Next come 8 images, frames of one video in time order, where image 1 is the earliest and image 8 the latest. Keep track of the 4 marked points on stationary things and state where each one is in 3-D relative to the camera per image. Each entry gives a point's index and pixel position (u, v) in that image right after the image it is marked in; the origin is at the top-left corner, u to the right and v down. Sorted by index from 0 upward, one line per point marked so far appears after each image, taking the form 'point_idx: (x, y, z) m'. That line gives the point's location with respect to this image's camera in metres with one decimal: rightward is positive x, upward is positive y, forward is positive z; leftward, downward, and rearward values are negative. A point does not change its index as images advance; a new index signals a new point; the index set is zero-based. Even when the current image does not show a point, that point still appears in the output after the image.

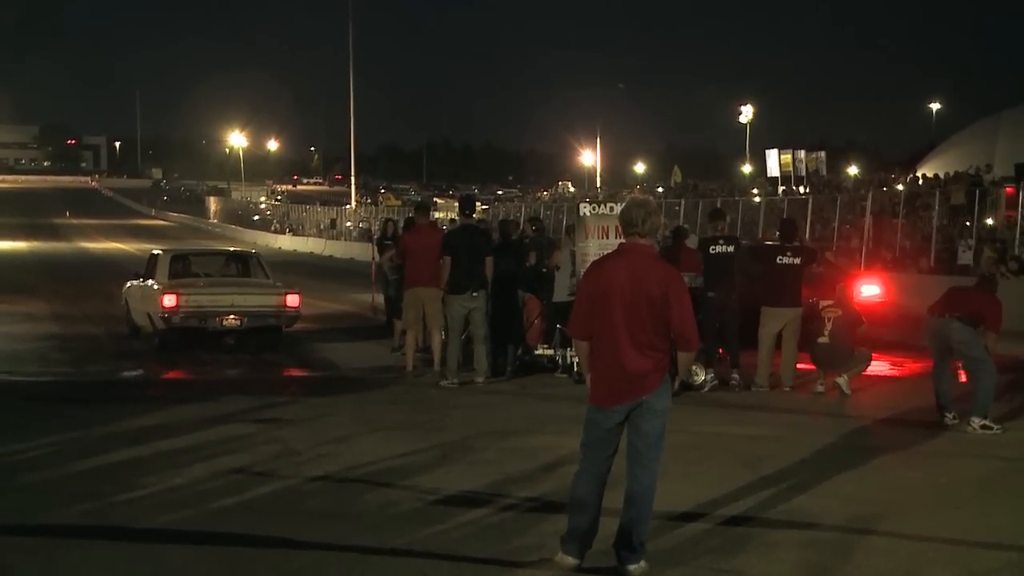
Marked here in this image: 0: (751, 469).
0: (+1.0, -0.7, +9.3) m
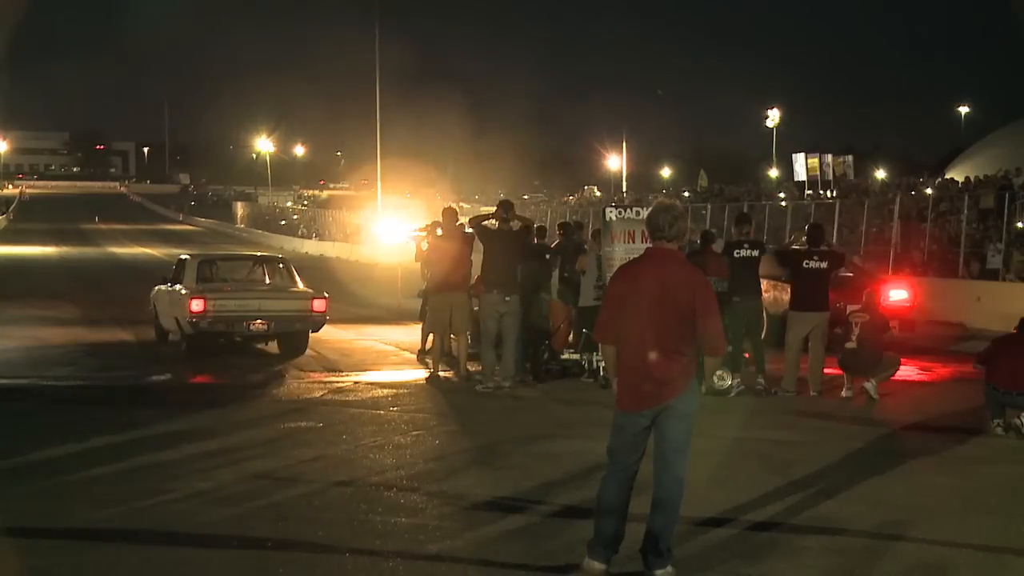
0: (+1.1, -0.7, +9.3) m
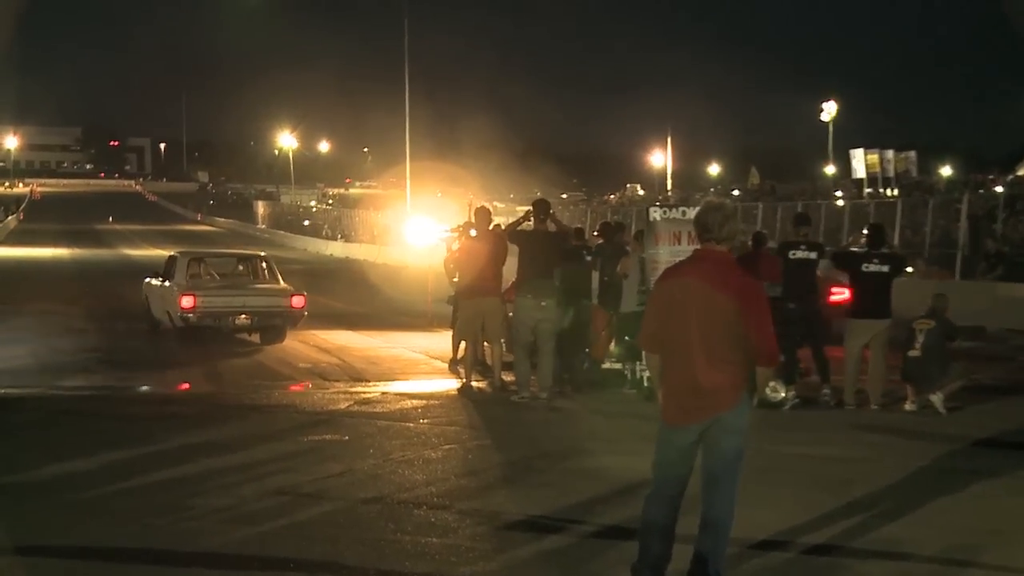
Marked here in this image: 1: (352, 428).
0: (+1.2, -0.8, +8.7) m
1: (-0.7, -0.6, +10.2) m
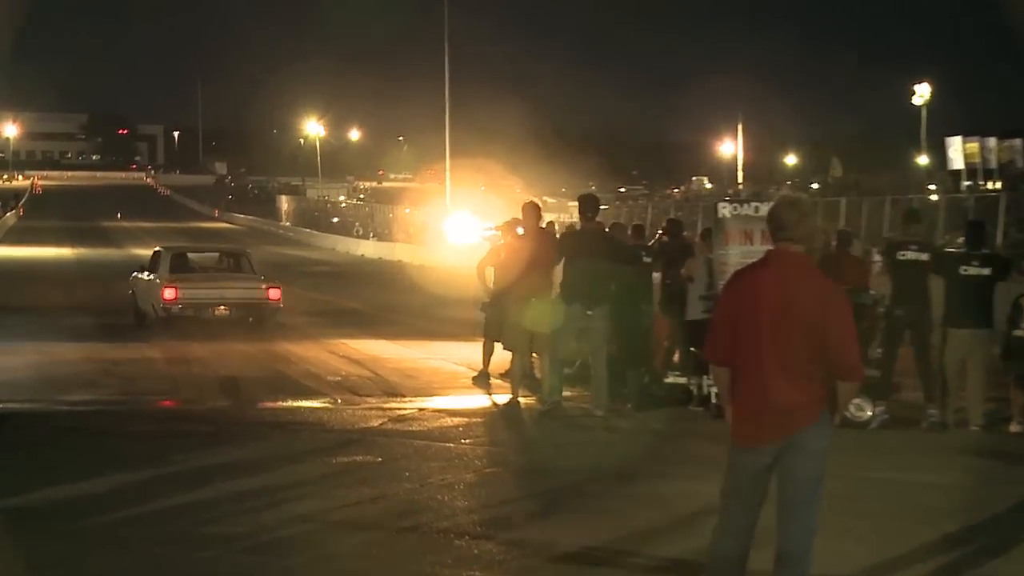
0: (+1.4, -0.8, +7.7) m
1: (-0.5, -0.7, +9.3) m
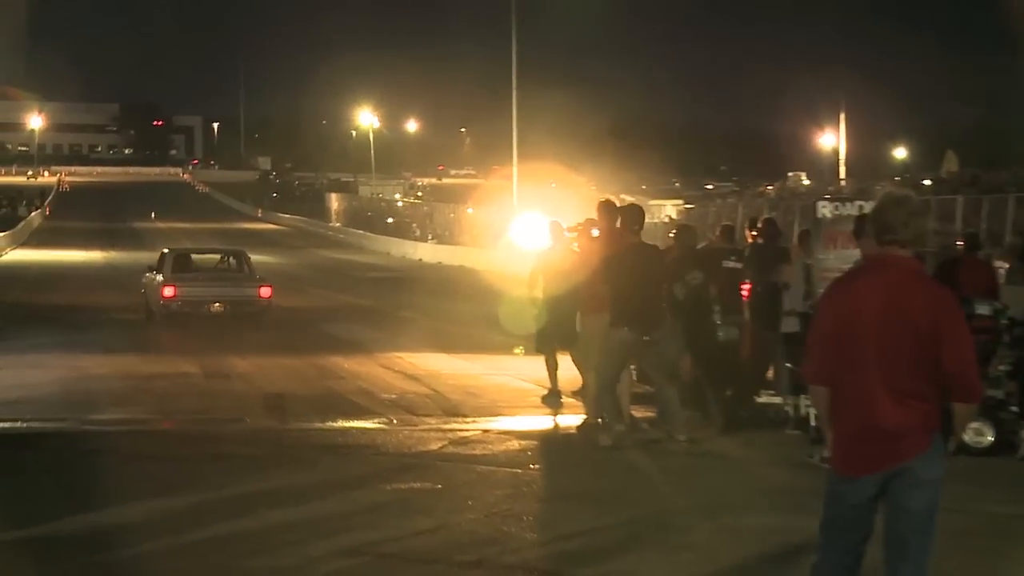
0: (+1.6, -0.8, +6.7) m
1: (-0.2, -0.7, +8.4) m
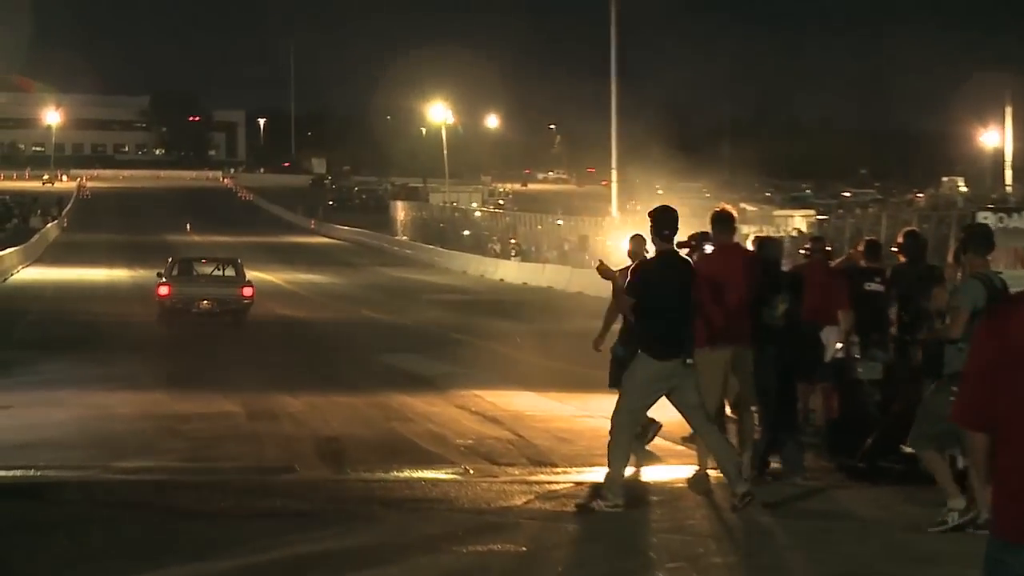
0: (+1.8, -0.9, +5.4) m
1: (+0.1, -0.8, +7.2) m
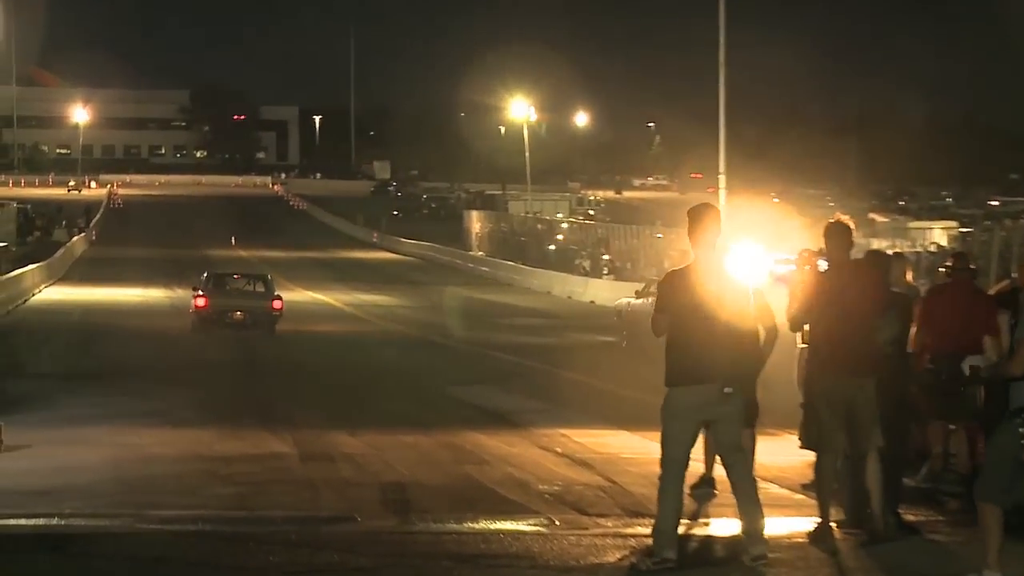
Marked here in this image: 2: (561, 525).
0: (+2.0, -0.9, +4.5) m
1: (+0.3, -0.8, +6.3) m
2: (+0.1, -0.7, +8.0) m
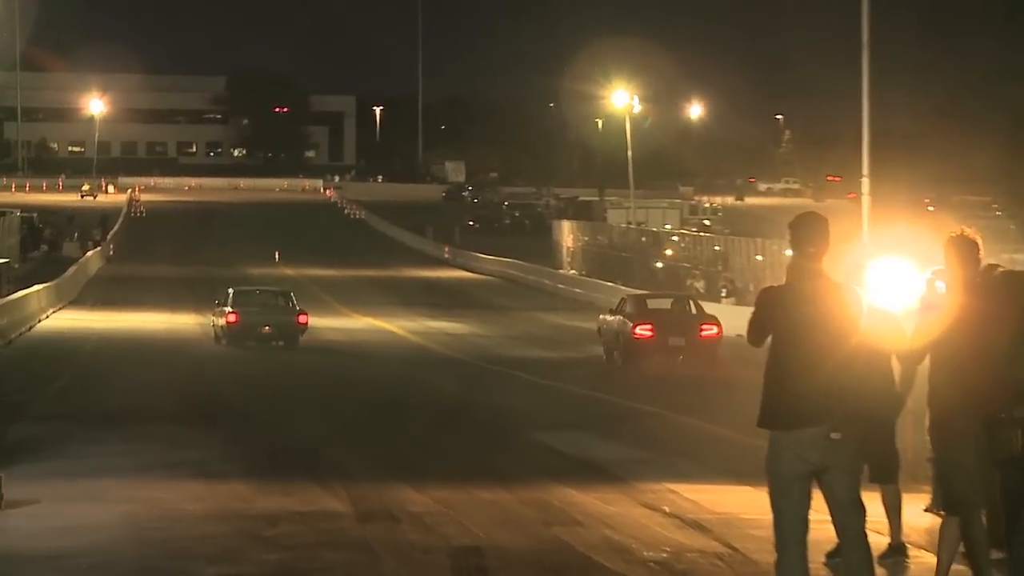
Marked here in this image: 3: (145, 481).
0: (+2.2, -1.0, +3.4) m
1: (+0.5, -0.9, +5.2) m
2: (+0.4, -0.8, +7.0) m
3: (-1.7, -0.9, +11.1) m
